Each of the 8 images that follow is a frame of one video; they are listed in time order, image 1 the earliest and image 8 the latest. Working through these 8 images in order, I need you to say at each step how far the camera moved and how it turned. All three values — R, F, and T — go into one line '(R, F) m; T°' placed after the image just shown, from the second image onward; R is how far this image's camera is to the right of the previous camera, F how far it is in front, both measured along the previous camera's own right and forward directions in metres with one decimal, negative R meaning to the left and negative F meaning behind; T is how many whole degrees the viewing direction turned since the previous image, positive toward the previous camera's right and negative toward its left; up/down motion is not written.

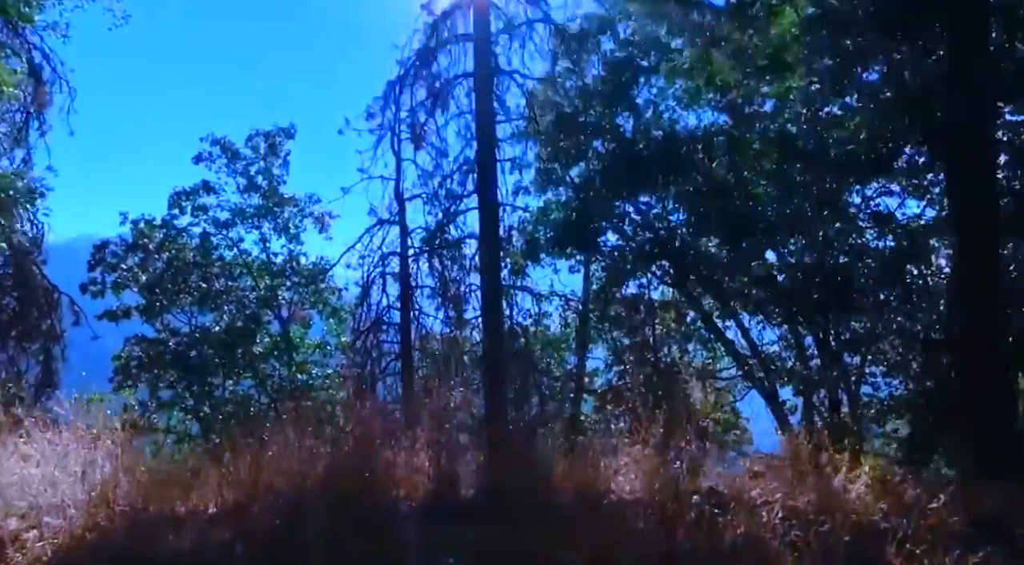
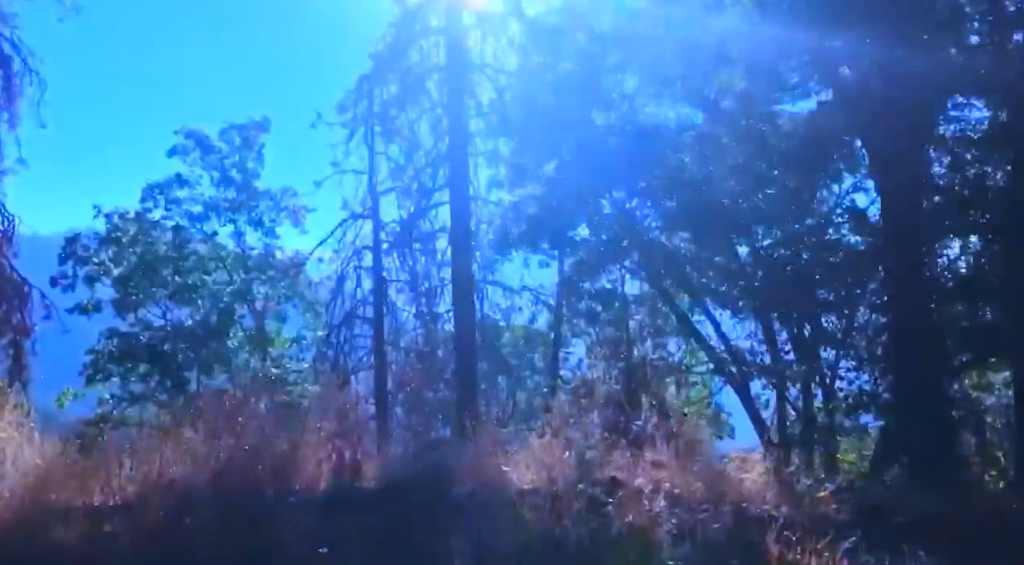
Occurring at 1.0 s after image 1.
(+0.2, -0.1) m; +1°
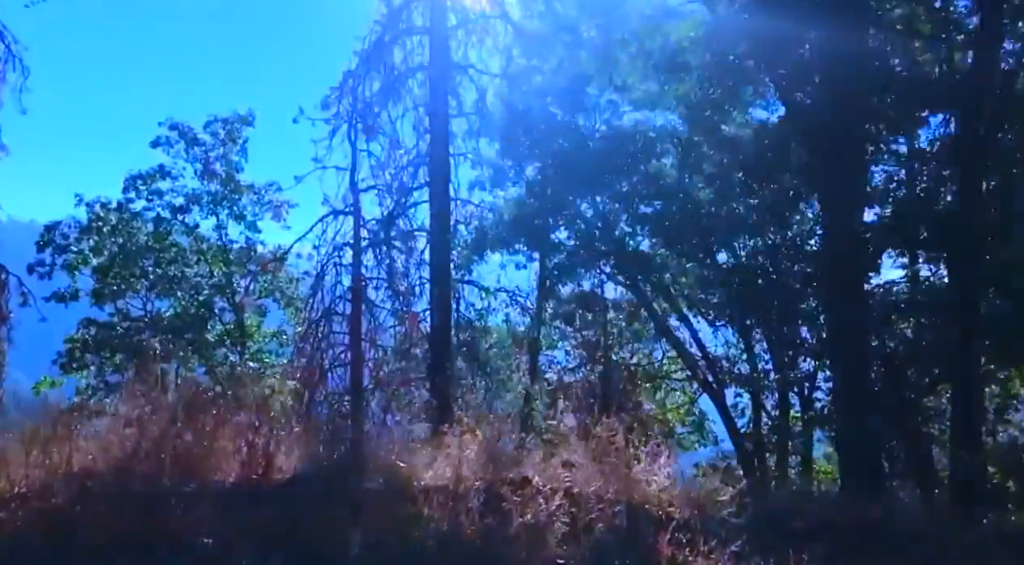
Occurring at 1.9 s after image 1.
(-0.7, +1.3) m; +1°
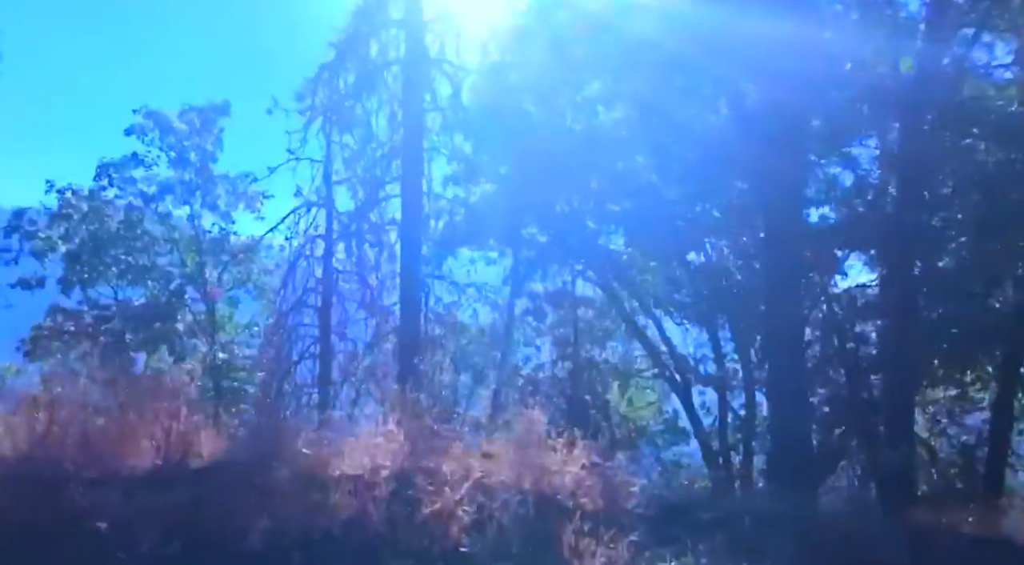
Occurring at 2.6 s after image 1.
(+0.3, 0.0) m; +1°
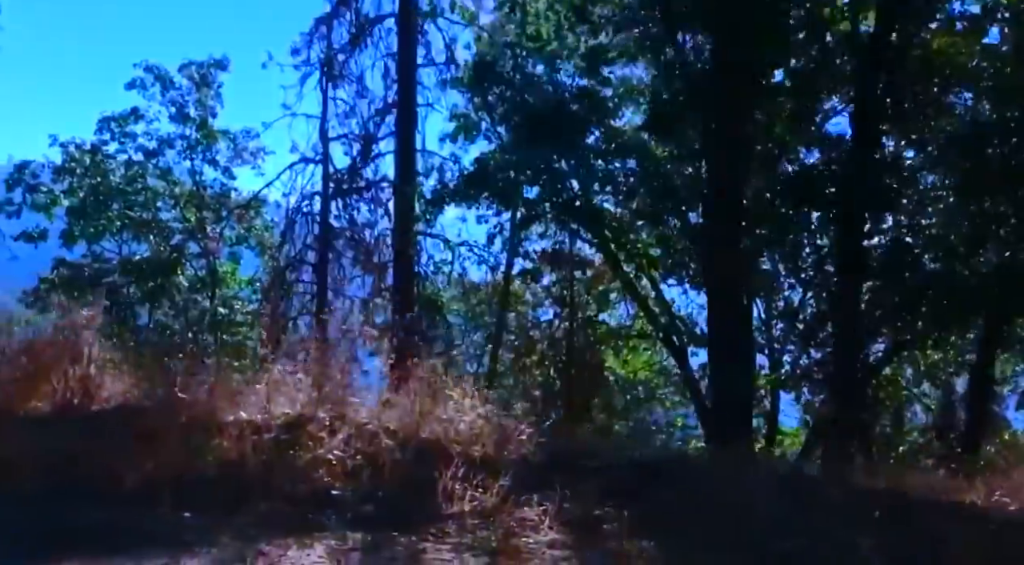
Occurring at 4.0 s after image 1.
(+0.6, 0.0) m; 0°
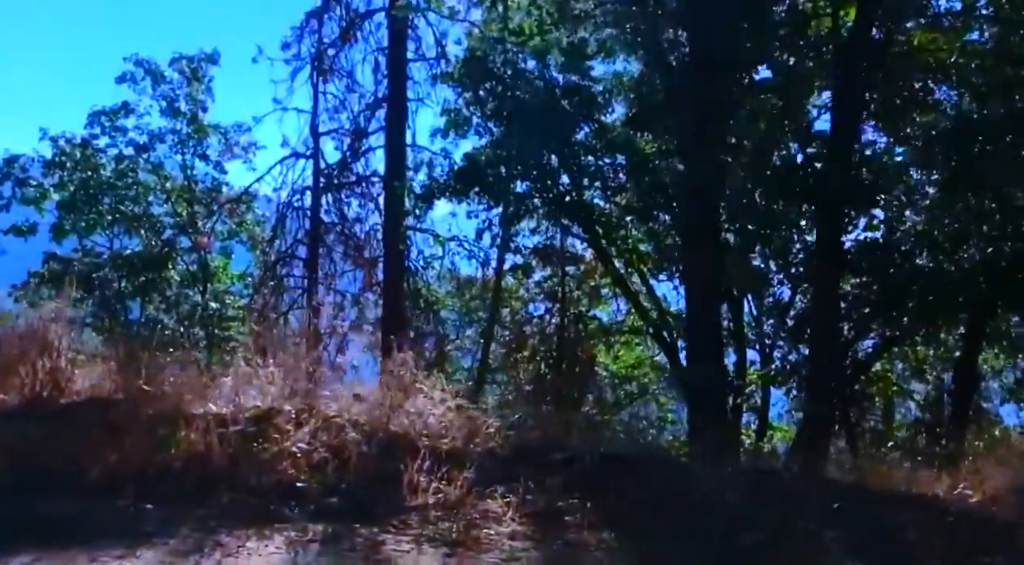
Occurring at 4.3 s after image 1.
(+0.1, 0.0) m; 0°
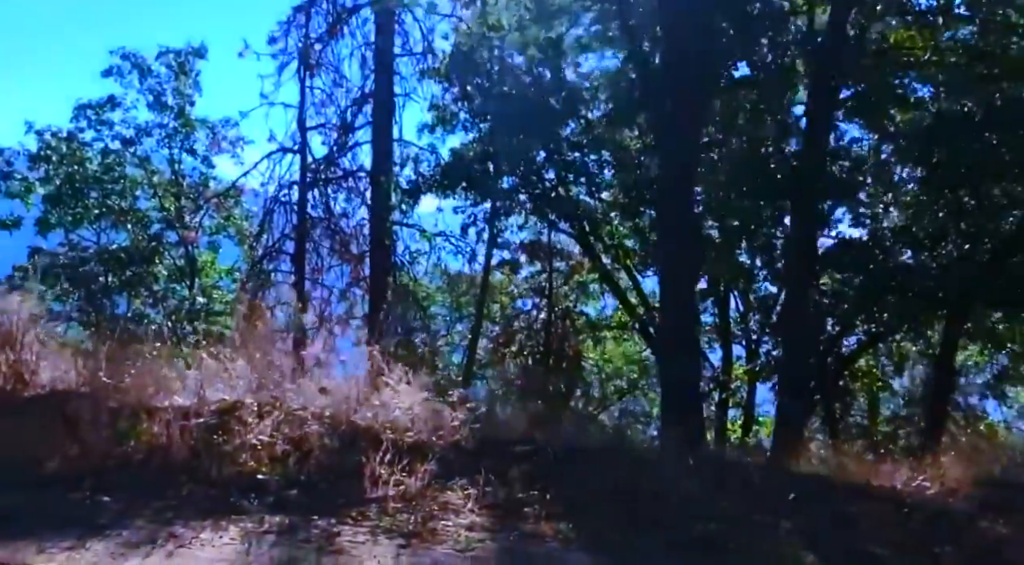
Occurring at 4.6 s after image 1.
(+0.1, 0.0) m; +1°
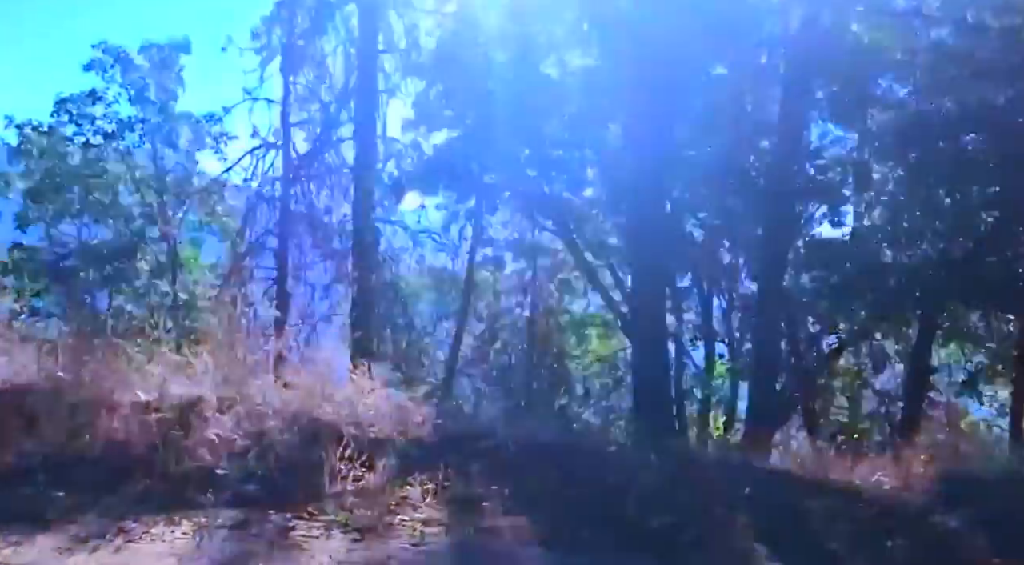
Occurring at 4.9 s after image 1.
(+0.1, 0.0) m; +1°
